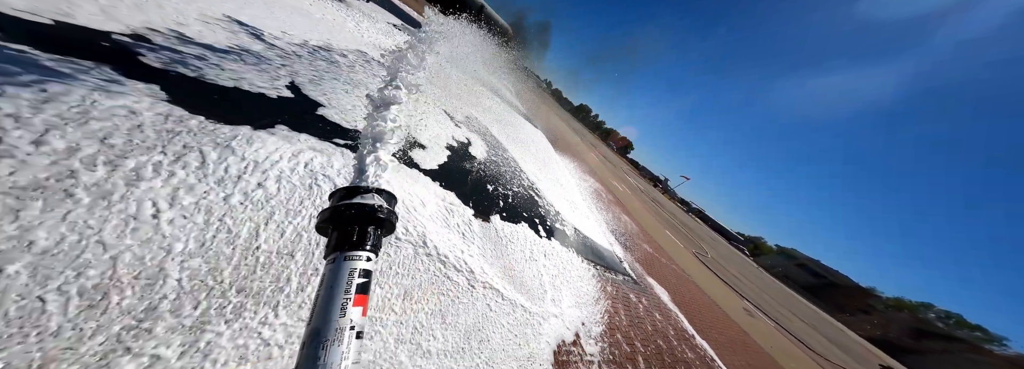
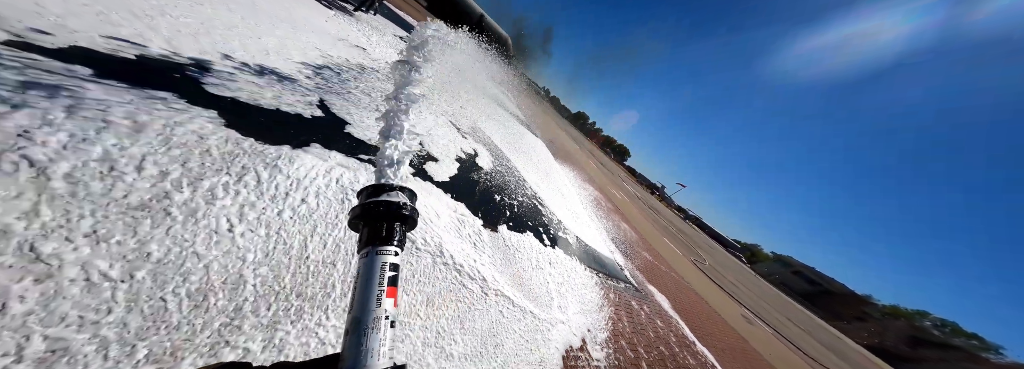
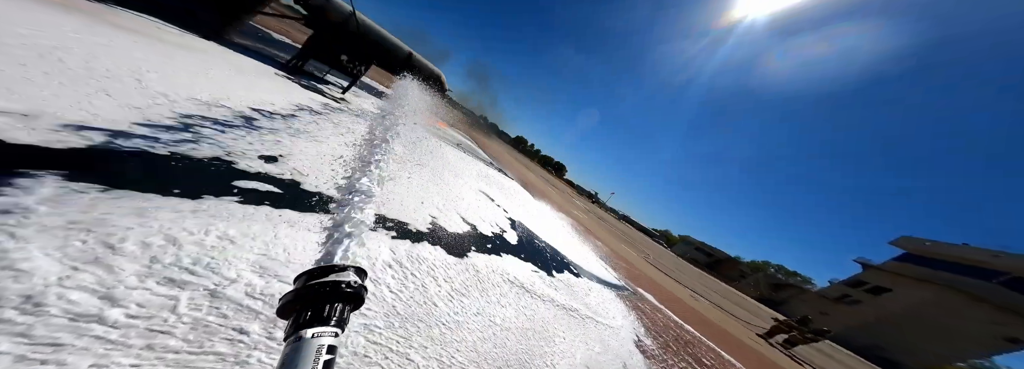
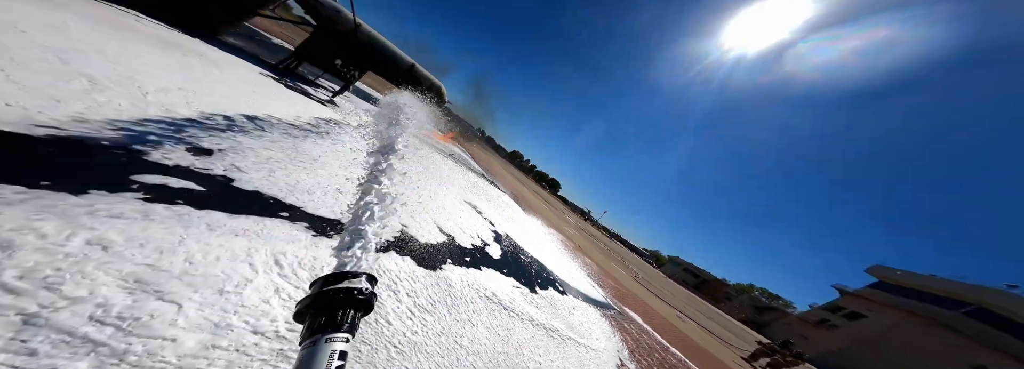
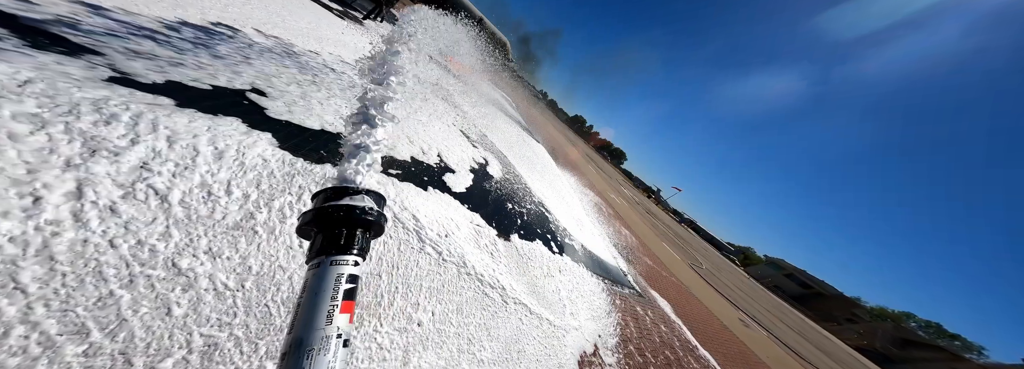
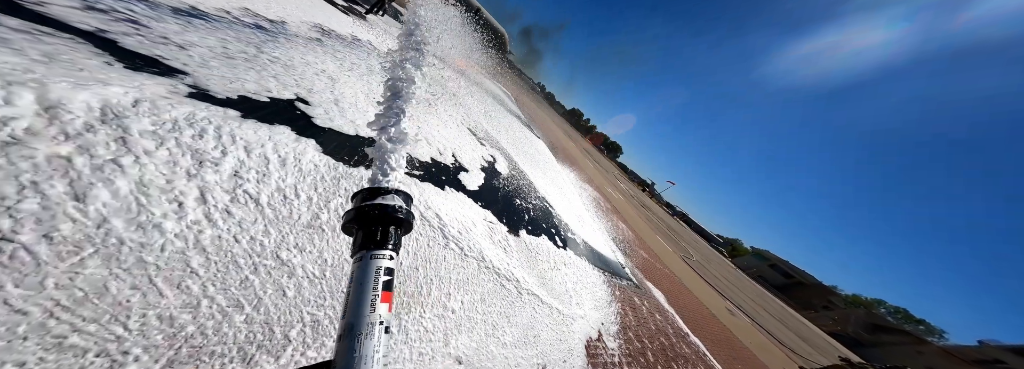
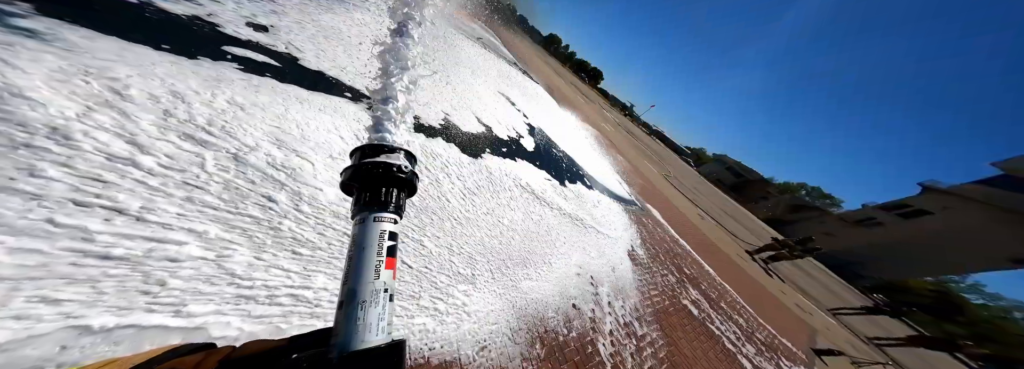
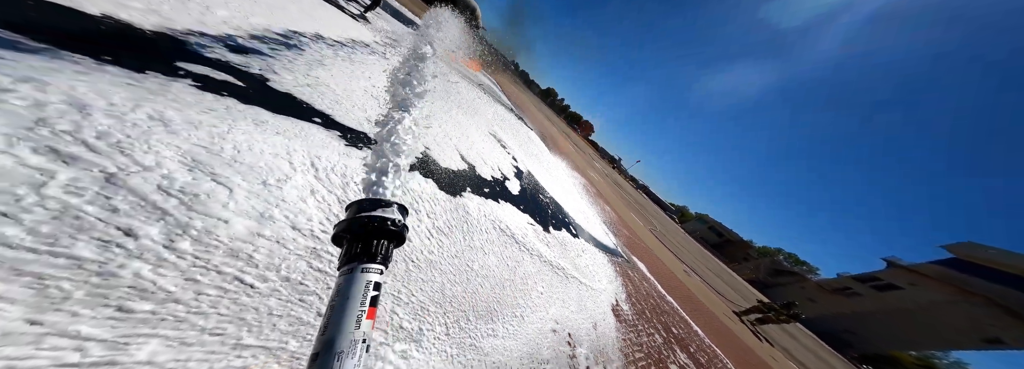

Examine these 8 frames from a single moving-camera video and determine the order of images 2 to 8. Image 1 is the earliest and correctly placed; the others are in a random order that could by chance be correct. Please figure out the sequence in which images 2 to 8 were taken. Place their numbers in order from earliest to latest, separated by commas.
2, 5, 6, 8, 4, 7, 3
